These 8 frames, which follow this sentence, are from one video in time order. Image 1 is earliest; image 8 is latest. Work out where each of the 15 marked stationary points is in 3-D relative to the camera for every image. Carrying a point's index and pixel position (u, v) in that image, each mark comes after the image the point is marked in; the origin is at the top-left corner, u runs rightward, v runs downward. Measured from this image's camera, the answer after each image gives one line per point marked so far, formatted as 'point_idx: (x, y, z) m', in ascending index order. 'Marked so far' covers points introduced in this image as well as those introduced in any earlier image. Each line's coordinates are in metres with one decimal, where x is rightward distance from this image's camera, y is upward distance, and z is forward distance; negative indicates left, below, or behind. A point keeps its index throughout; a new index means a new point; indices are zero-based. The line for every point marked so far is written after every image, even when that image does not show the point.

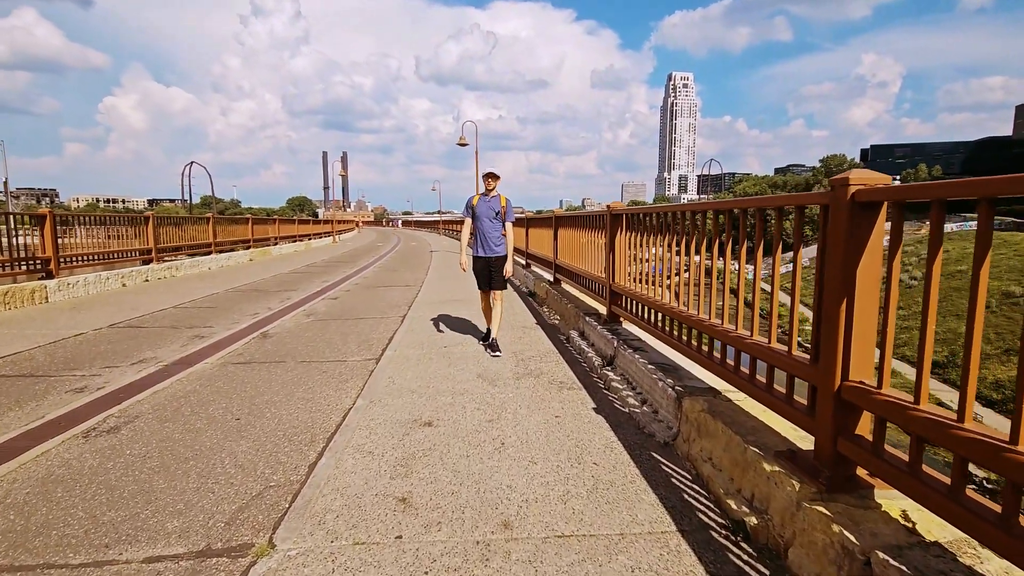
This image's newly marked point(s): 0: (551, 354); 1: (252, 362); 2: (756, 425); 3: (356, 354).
0: (+0.5, -0.8, +6.1) m
1: (-3.1, -0.9, +6.1) m
2: (+1.4, -0.8, +3.0) m
3: (-2.0, -0.8, +6.4) m
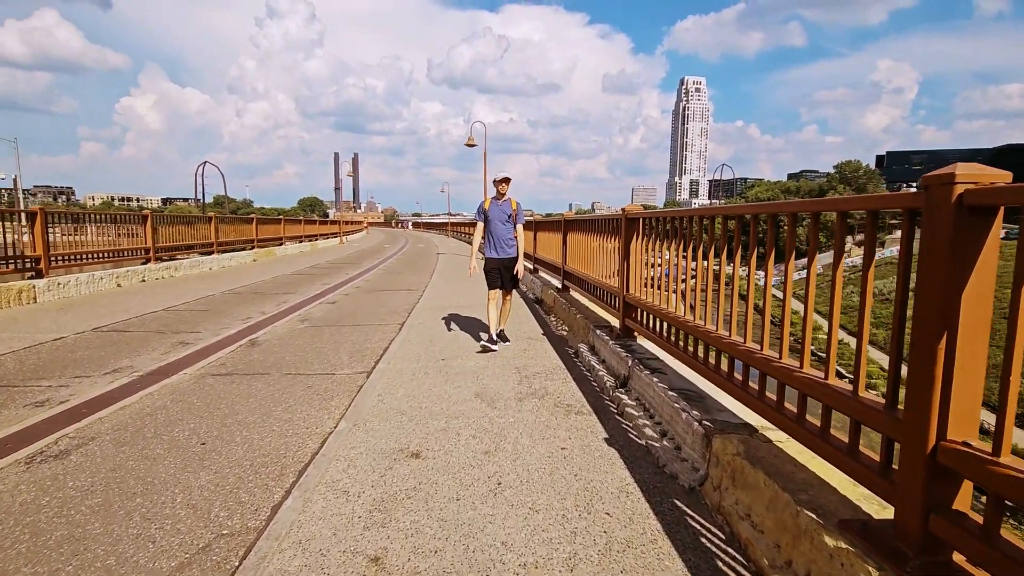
0: (+0.5, -0.9, +5.5) m
1: (-3.1, -1.0, +5.6) m
2: (+1.4, -0.9, +2.4) m
3: (-1.9, -0.9, +5.9) m
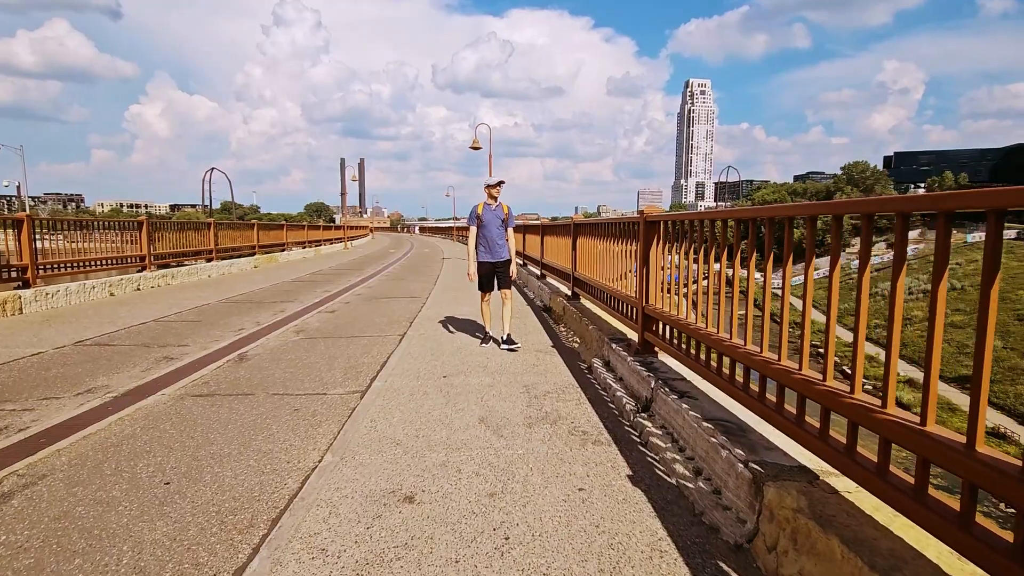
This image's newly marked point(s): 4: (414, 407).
0: (+0.6, -1.0, +5.0) m
1: (-3.0, -1.1, +5.1) m
2: (+1.5, -1.0, +1.9) m
3: (-1.9, -1.0, +5.4) m
4: (-0.9, -1.1, +4.6) m
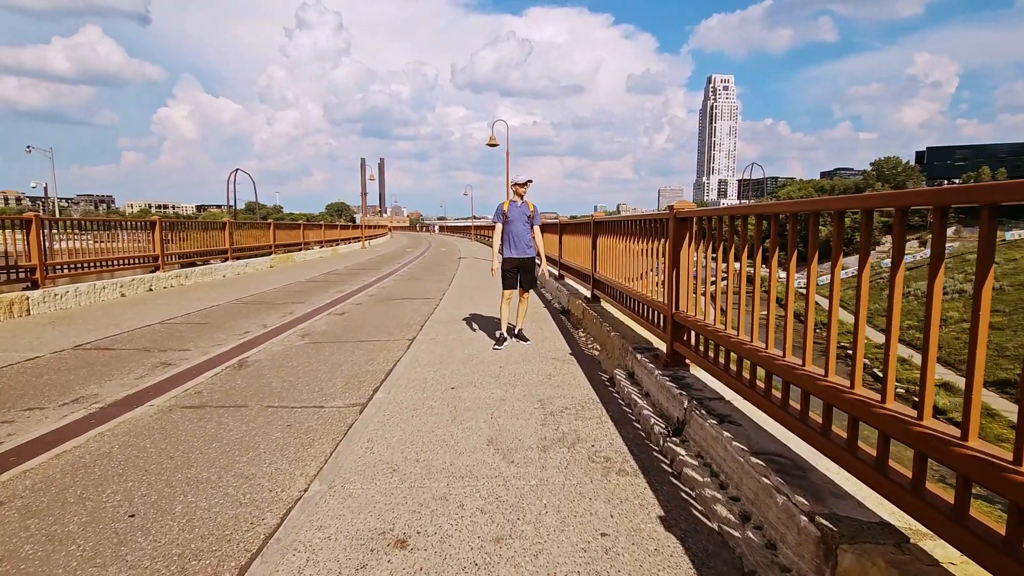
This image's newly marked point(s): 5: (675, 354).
0: (+0.7, -1.1, +4.5) m
1: (-2.9, -1.1, +4.8) m
2: (+1.5, -1.1, +1.4) m
3: (-1.7, -1.1, +5.0) m
4: (-0.8, -1.1, +4.2) m
5: (+1.4, -0.6, +4.4) m
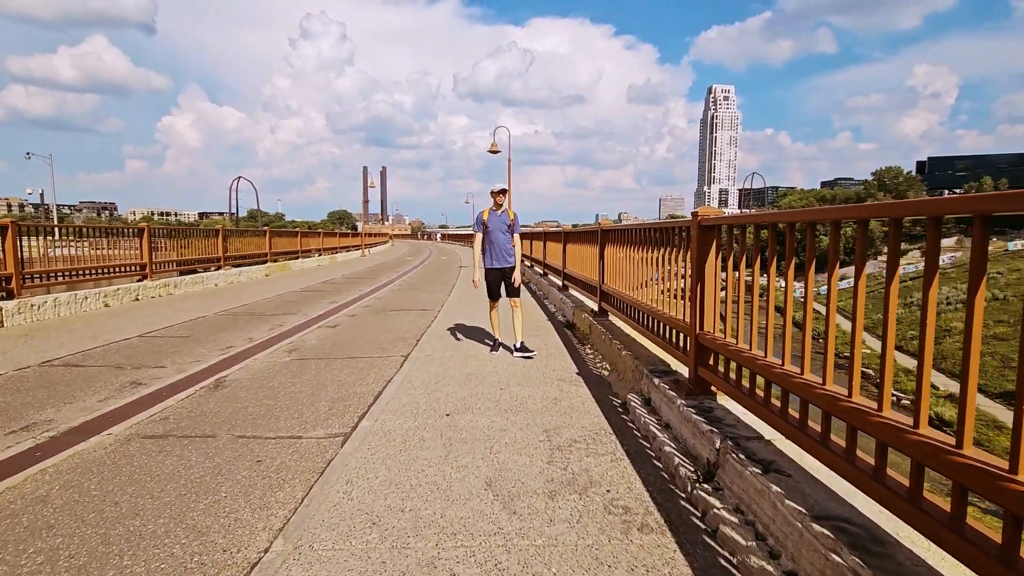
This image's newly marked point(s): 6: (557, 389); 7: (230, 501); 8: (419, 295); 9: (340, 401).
0: (+0.7, -1.2, +4.0) m
1: (-2.9, -1.2, +4.2) m
2: (+1.5, -1.1, +0.9) m
3: (-1.7, -1.2, +4.5) m
4: (-0.8, -1.3, +3.7) m
5: (+1.4, -0.7, +3.9) m
6: (+0.5, -1.1, +5.2) m
7: (-1.8, -1.3, +3.2) m
8: (-2.6, -0.2, +13.9) m
9: (-1.7, -1.1, +5.0) m
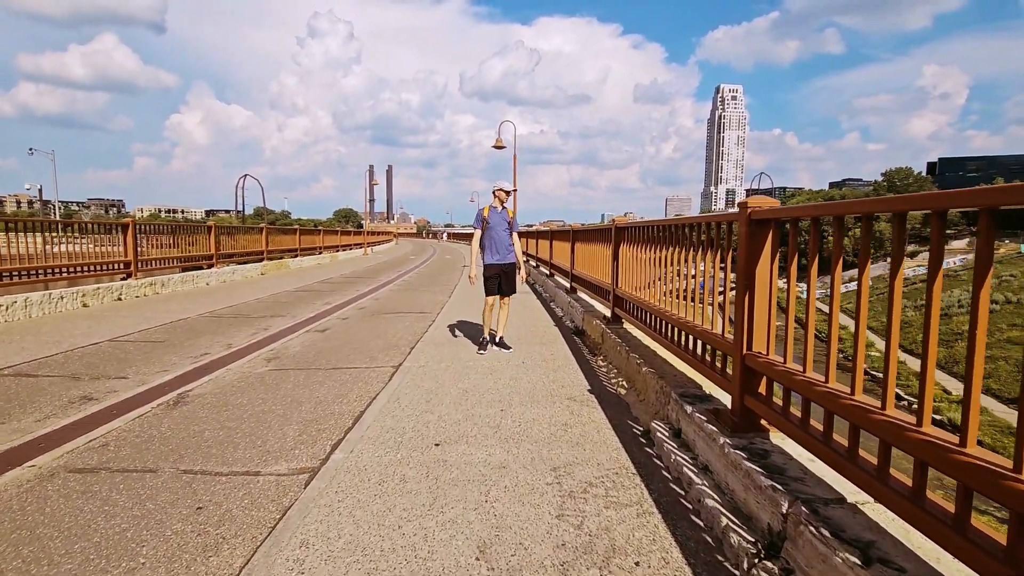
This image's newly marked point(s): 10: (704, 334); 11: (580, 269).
0: (+0.7, -1.2, +3.2) m
1: (-2.9, -1.3, +3.5) m
2: (+1.5, -1.2, +0.1) m
3: (-1.7, -1.2, +3.7) m
4: (-0.8, -1.3, +2.9) m
5: (+1.5, -0.8, +3.1) m
6: (+0.5, -1.1, +4.5) m
7: (-1.8, -1.4, +2.5) m
8: (-2.5, -0.2, +13.2) m
9: (-1.7, -1.2, +4.3) m
10: (+1.5, -0.4, +4.1) m
11: (+1.3, +0.4, +9.7) m
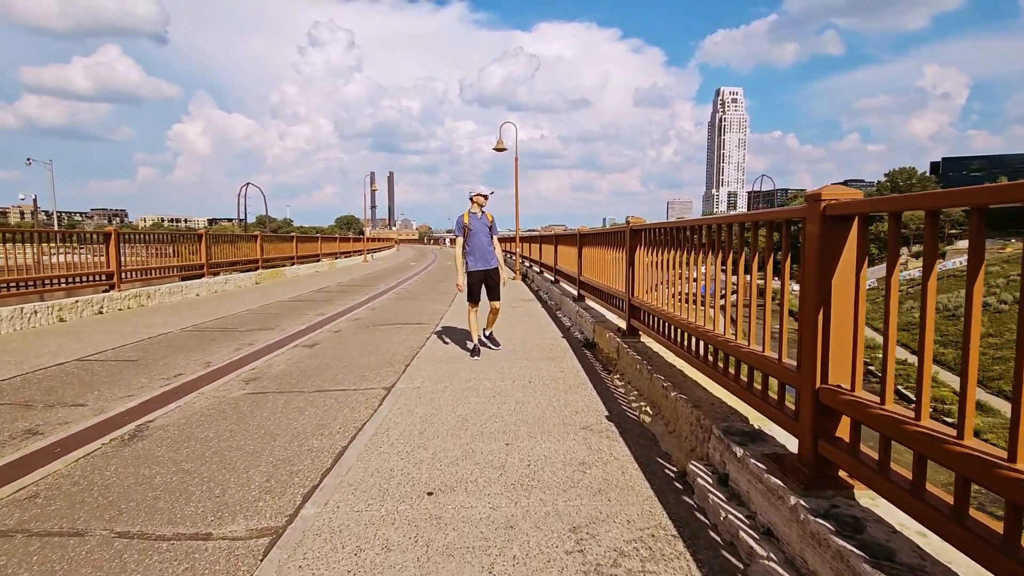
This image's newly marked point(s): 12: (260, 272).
0: (+0.8, -1.3, +2.6) m
1: (-2.8, -1.4, +2.9) m
2: (+1.5, -1.2, -0.6) m
3: (-1.6, -1.4, +3.1) m
4: (-0.7, -1.4, +2.3) m
5: (+1.5, -0.8, +2.5) m
6: (+0.5, -1.2, +3.8) m
7: (-1.7, -1.5, +1.8) m
8: (-2.4, -0.4, +12.5) m
9: (-1.6, -1.3, +3.7) m
10: (+1.6, -0.4, +3.4) m
11: (+1.4, +0.2, +9.1) m
12: (-9.8, +0.6, +19.6) m
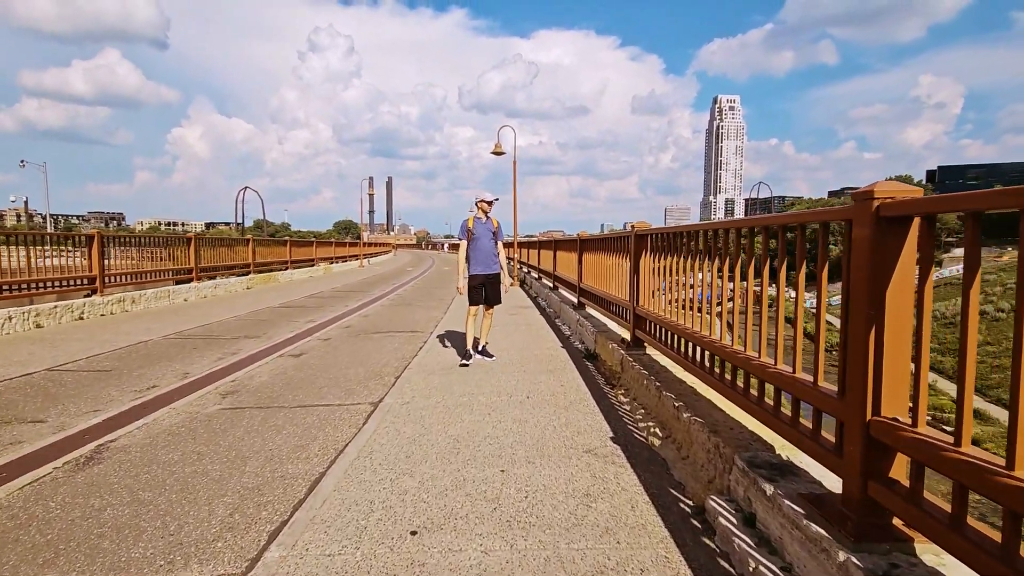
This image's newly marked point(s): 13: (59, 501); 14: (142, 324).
0: (+0.8, -1.4, +2.2) m
1: (-2.8, -1.4, +2.5) m
2: (+1.5, -1.3, -0.9) m
3: (-1.7, -1.4, +2.7) m
4: (-0.7, -1.4, +1.9) m
5: (+1.5, -0.9, +2.1) m
6: (+0.5, -1.3, +3.4) m
7: (-1.8, -1.5, +1.4) m
8: (-2.4, -0.6, +12.2) m
9: (-1.7, -1.3, +3.3) m
10: (+1.6, -0.5, +3.1) m
11: (+1.3, +0.1, +8.7) m
12: (-9.9, +0.4, +19.2) m
13: (-2.9, -1.4, +3.3) m
14: (-7.4, -0.7, +10.1) m
